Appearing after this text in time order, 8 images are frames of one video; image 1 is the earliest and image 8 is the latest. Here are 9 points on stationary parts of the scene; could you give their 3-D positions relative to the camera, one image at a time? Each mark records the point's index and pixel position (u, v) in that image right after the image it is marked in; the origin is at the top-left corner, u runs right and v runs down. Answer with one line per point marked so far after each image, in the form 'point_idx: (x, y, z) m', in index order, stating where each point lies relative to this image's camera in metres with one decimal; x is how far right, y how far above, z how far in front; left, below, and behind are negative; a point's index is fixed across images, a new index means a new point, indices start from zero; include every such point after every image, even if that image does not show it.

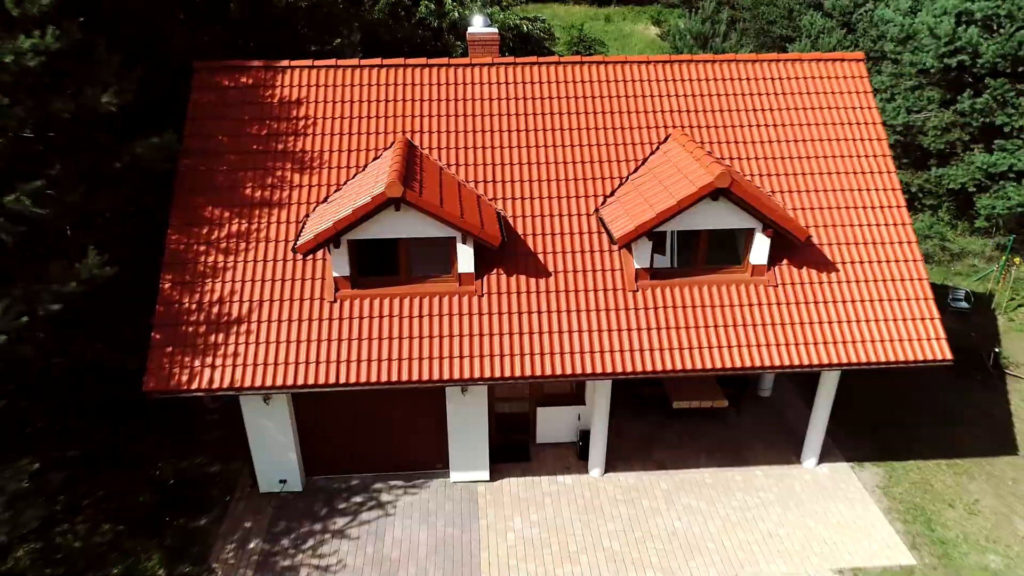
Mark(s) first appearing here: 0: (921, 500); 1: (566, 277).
0: (+6.4, -3.3, +11.8) m
1: (+0.8, +0.2, +10.7) m
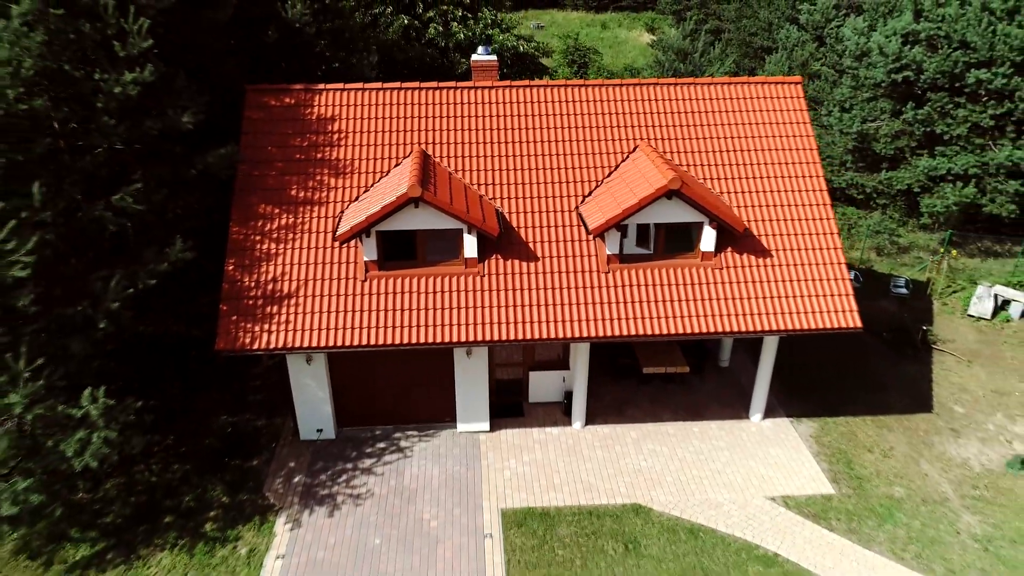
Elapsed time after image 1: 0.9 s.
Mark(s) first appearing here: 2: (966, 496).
0: (+6.3, -3.0, +14.3) m
1: (+0.7, +0.5, +13.2) m
2: (+7.9, -3.6, +13.2) m
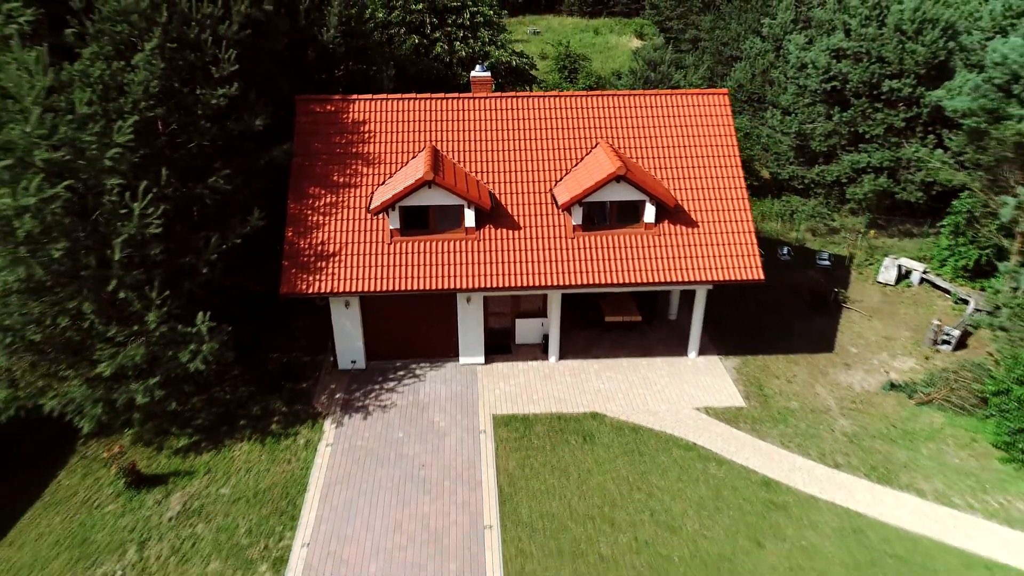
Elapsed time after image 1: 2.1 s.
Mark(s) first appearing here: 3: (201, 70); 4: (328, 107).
0: (+6.1, -2.1, +18.5) m
1: (+0.4, +1.3, +17.4) m
2: (+7.6, -2.7, +17.4) m
3: (-6.4, +4.5, +15.9) m
4: (-4.4, +4.4, +18.4) m
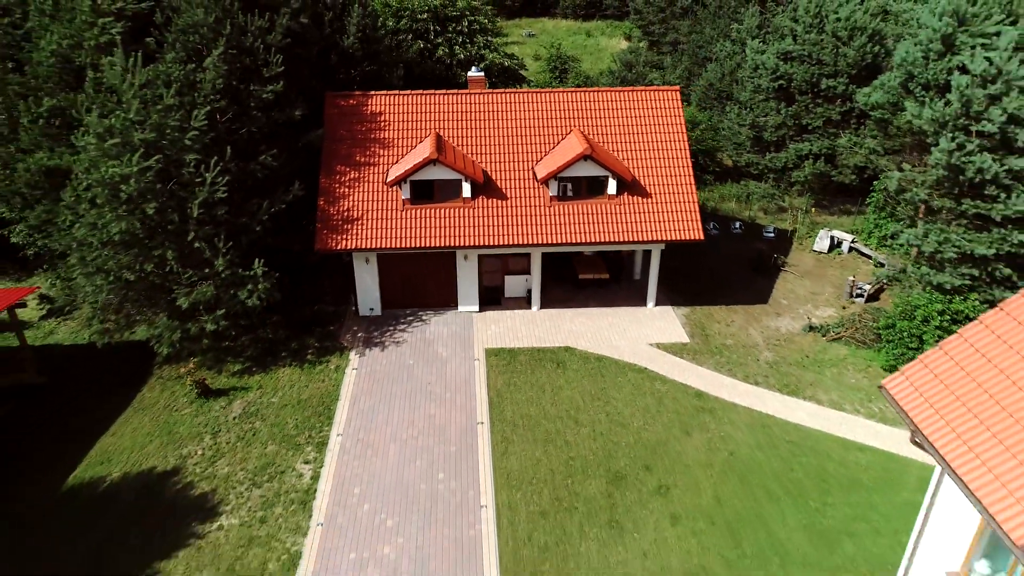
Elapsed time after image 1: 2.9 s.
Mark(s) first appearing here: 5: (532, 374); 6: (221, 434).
0: (+5.7, -0.9, +22.7) m
1: (+0.1, +2.5, +21.6) m
2: (+7.3, -1.5, +21.5) m
3: (-6.8, +5.7, +20.0) m
4: (-4.8, +5.5, +22.5) m
5: (+0.5, -2.2, +19.9) m
6: (-6.8, -3.4, +17.7) m
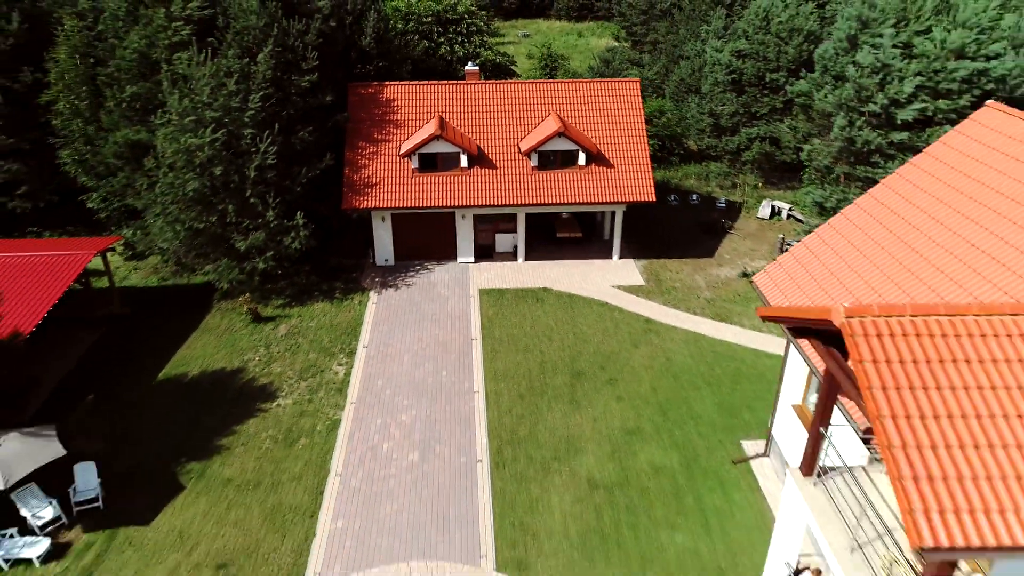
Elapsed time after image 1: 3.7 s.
0: (+5.3, +0.7, +27.7) m
1: (-0.3, +4.1, +26.6) m
2: (+6.9, +0.1, +26.5) m
3: (-7.2, +7.3, +25.0) m
4: (-5.2, +7.2, +27.5) m
5: (+0.1, -0.6, +24.9) m
6: (-7.1, -1.8, +22.7) m
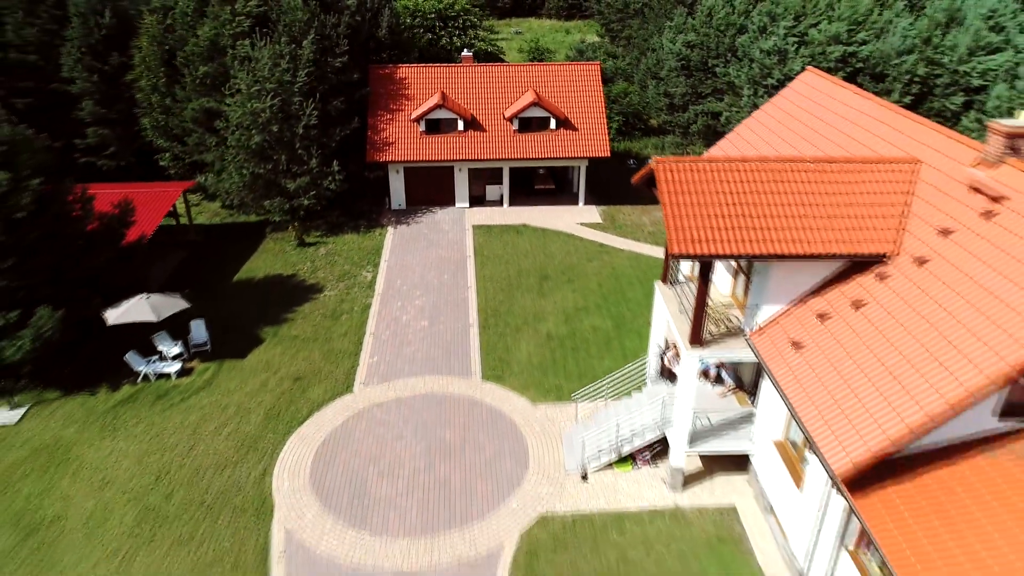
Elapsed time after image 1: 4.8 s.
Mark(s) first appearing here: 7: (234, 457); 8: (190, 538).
0: (+4.7, +3.5, +35.0) m
1: (-0.9, +6.9, +33.9) m
2: (+6.3, +2.9, +33.9) m
3: (-7.8, +10.1, +32.3) m
4: (-5.8, +9.9, +34.9) m
5: (-0.5, +2.2, +32.2) m
6: (-7.7, +1.0, +30.0) m
7: (-7.0, -4.2, +19.1) m
8: (-7.0, -5.4, +16.6) m
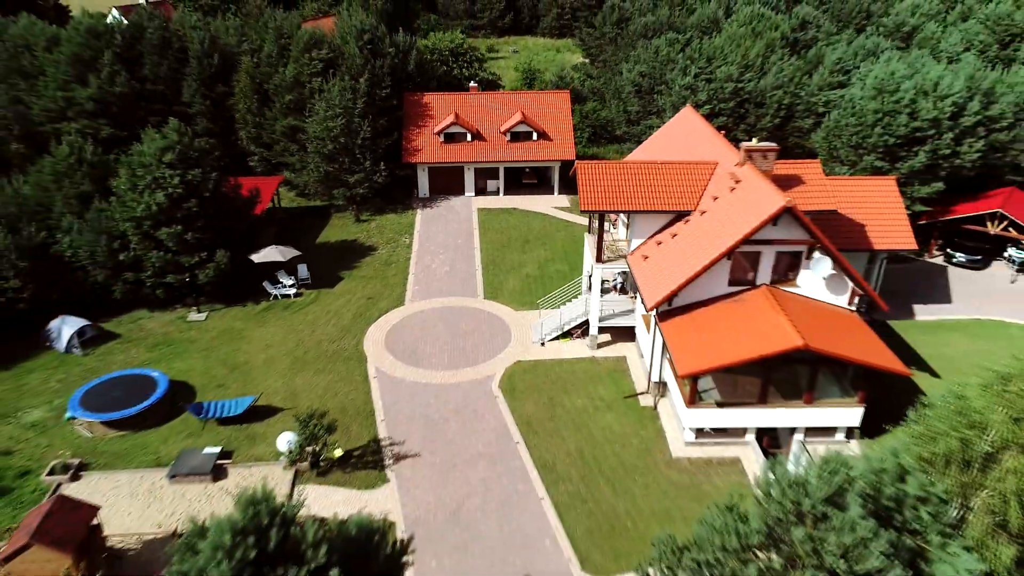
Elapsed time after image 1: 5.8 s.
0: (+4.3, +5.6, +48.4) m
1: (-1.3, +9.1, +47.3) m
2: (+5.9, +5.0, +47.3) m
3: (-8.2, +12.2, +45.8) m
4: (-6.2, +12.1, +48.3) m
5: (-0.9, +4.3, +45.7) m
6: (-8.1, +3.2, +43.5) m
7: (-7.4, -2.0, +32.5) m
8: (-7.5, -3.2, +30.0) m
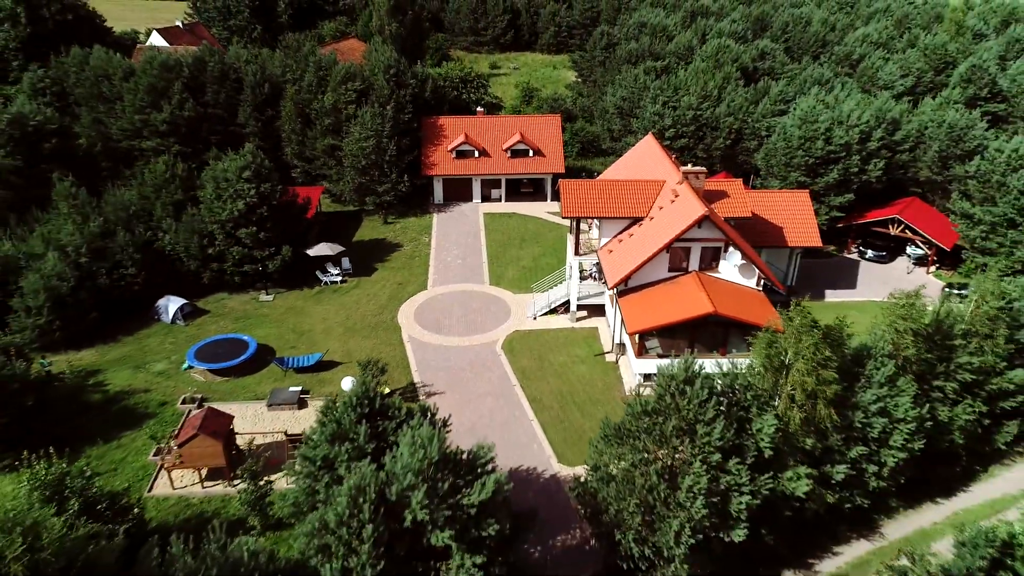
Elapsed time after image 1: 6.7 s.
0: (+4.3, +6.3, +58.1) m
1: (-1.3, +9.7, +57.0) m
2: (+5.9, +5.7, +56.9) m
3: (-8.1, +12.9, +55.5) m
4: (-6.1, +12.8, +58.0) m
5: (-0.9, +5.0, +55.3) m
6: (-8.2, +3.9, +53.1) m
7: (-7.5, -1.3, +42.2) m
8: (-7.5, -2.5, +39.7) m
